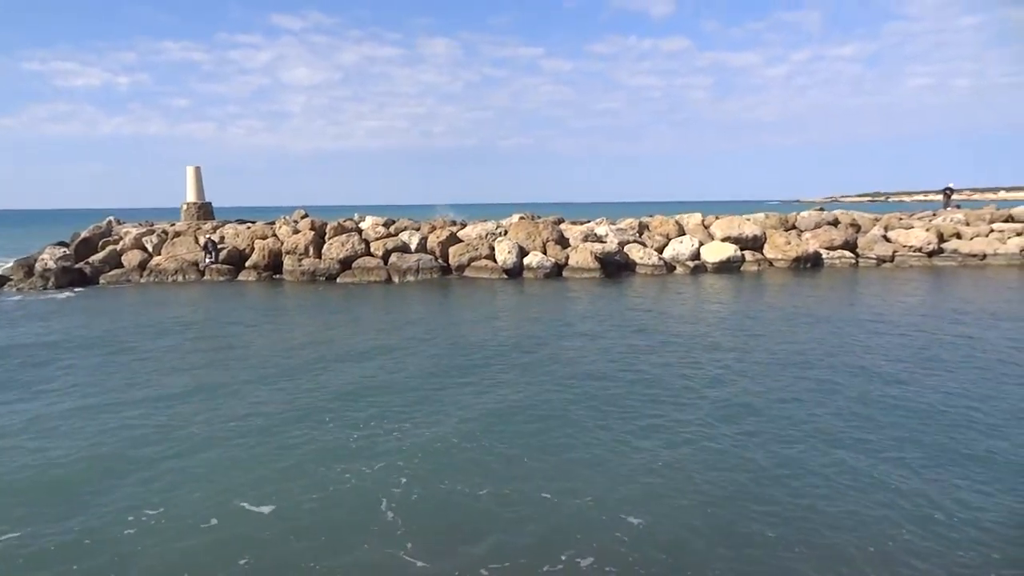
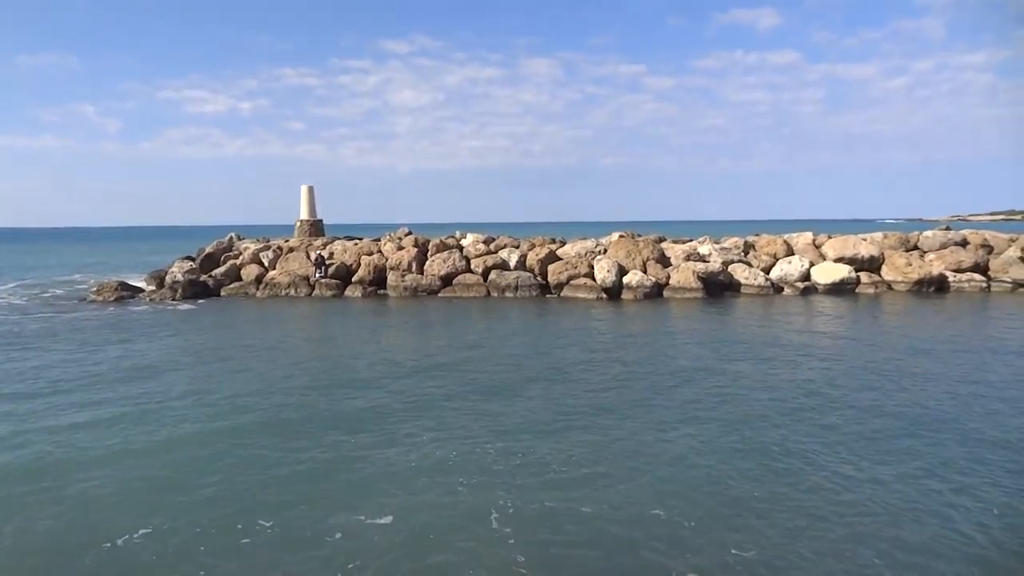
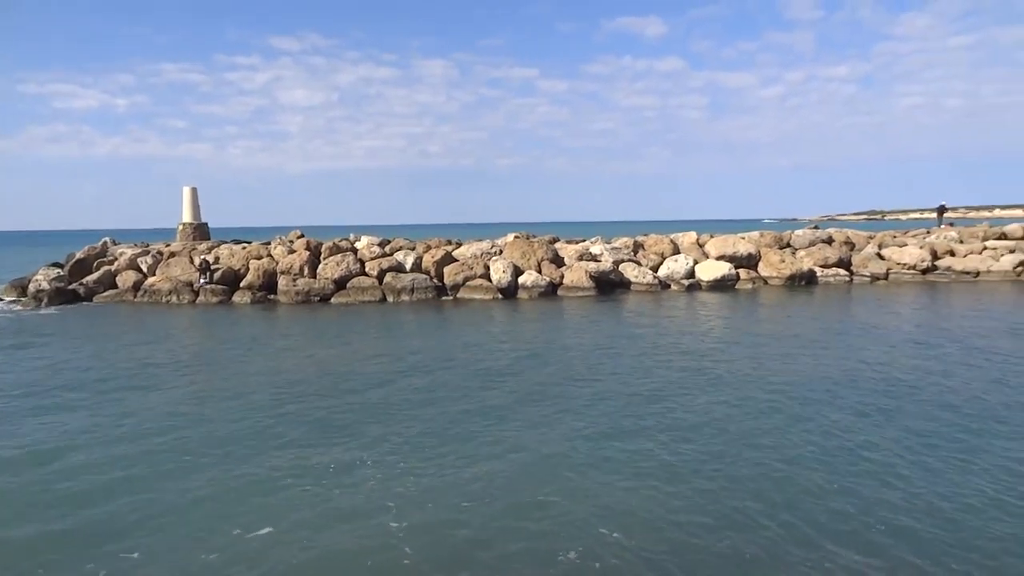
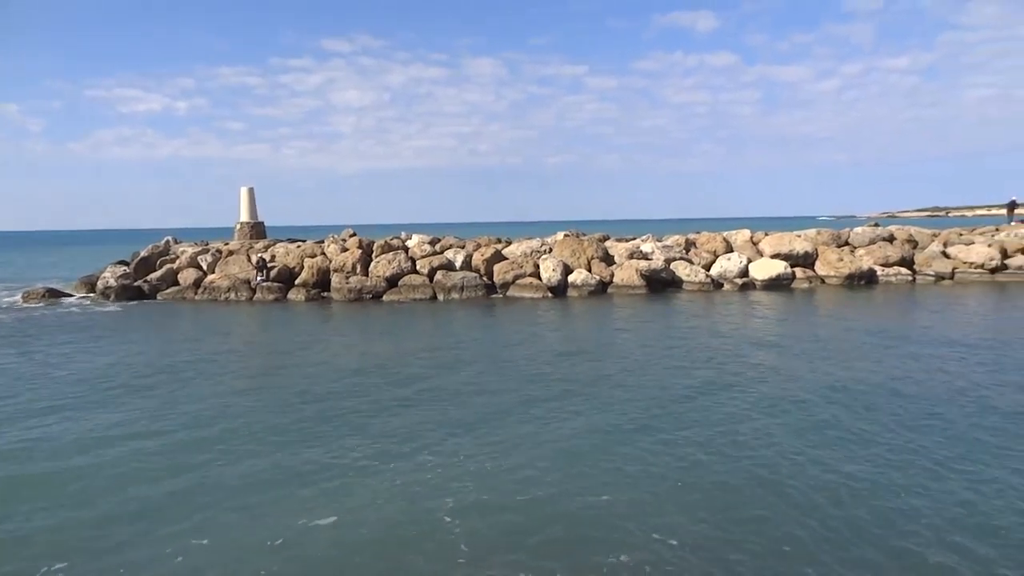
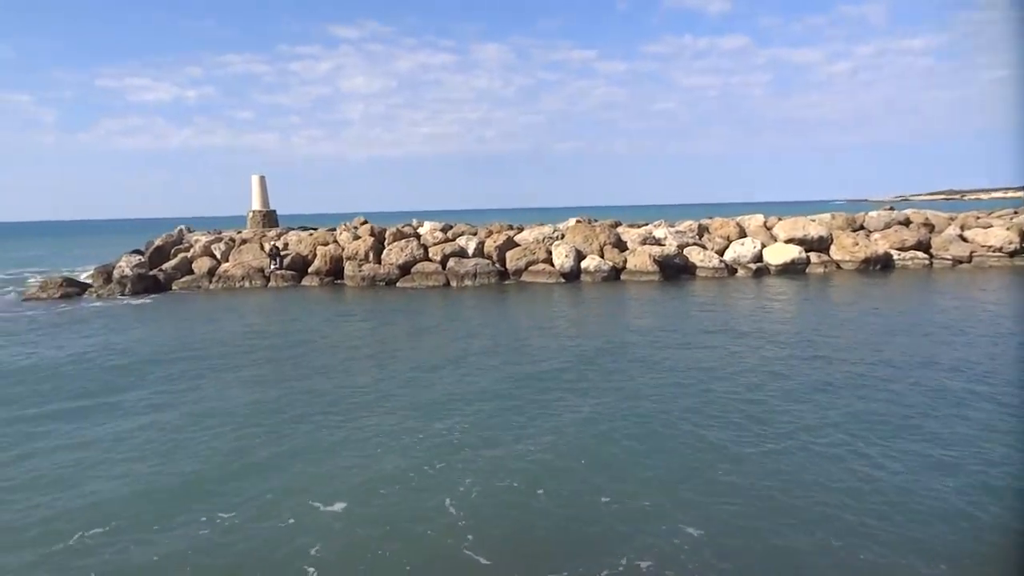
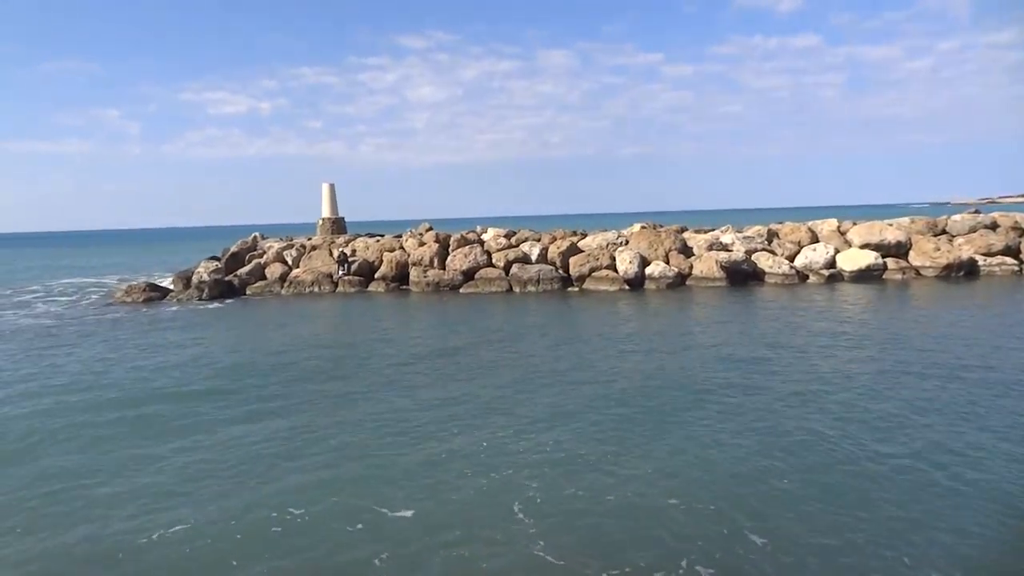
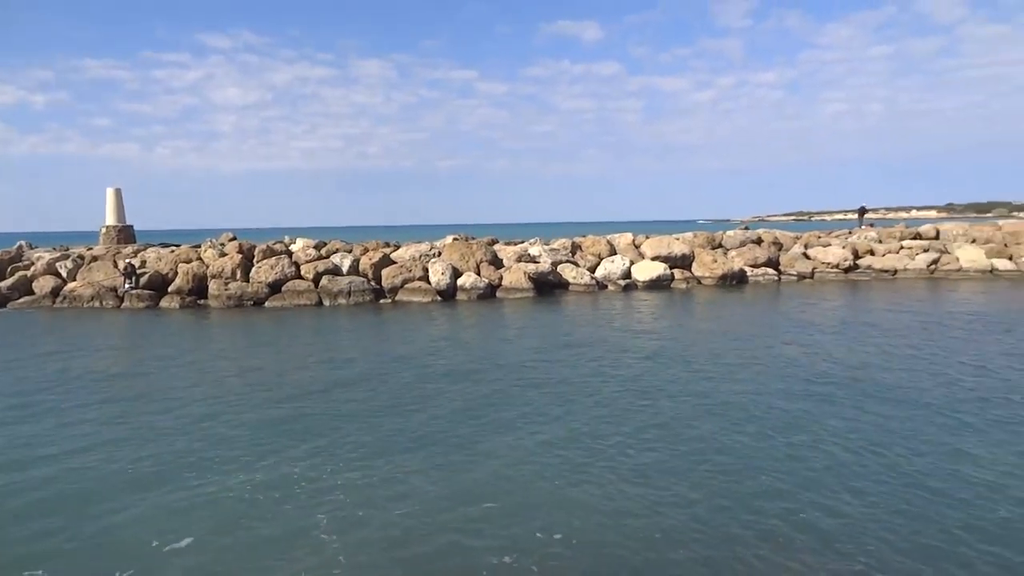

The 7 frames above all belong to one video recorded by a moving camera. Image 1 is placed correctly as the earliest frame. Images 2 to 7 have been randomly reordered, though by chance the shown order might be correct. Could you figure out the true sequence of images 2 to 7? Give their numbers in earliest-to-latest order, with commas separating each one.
5, 6, 2, 4, 3, 7
